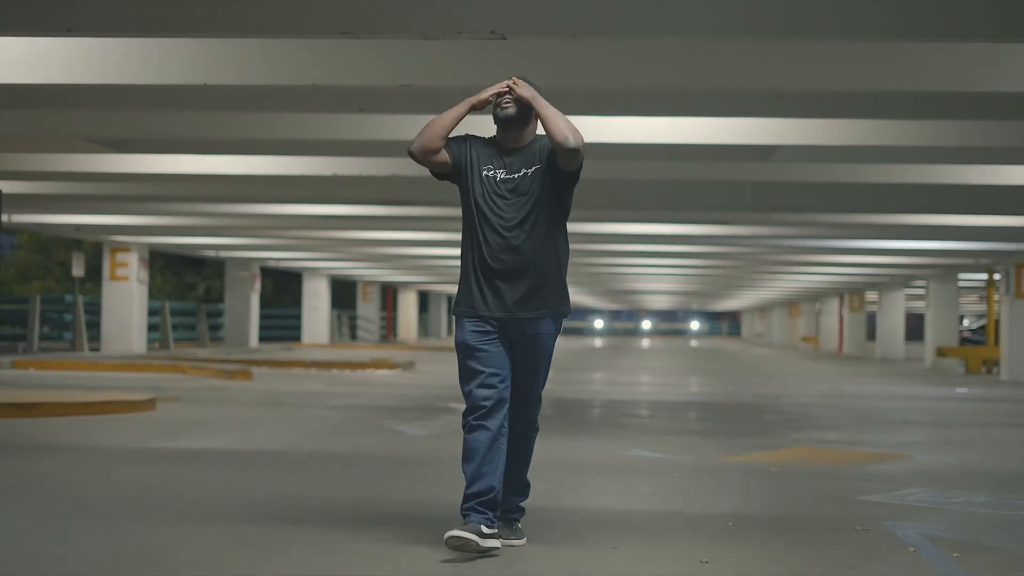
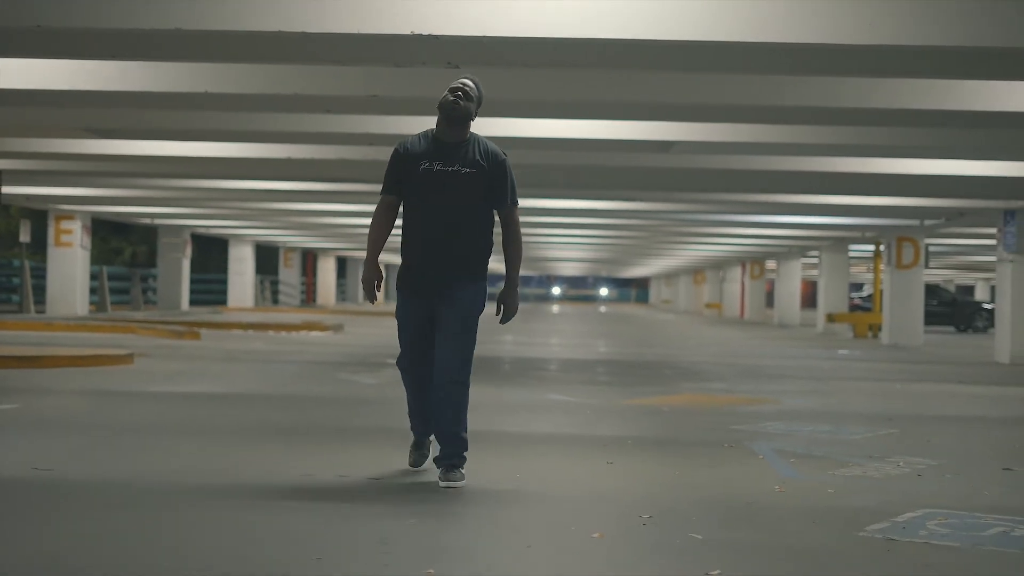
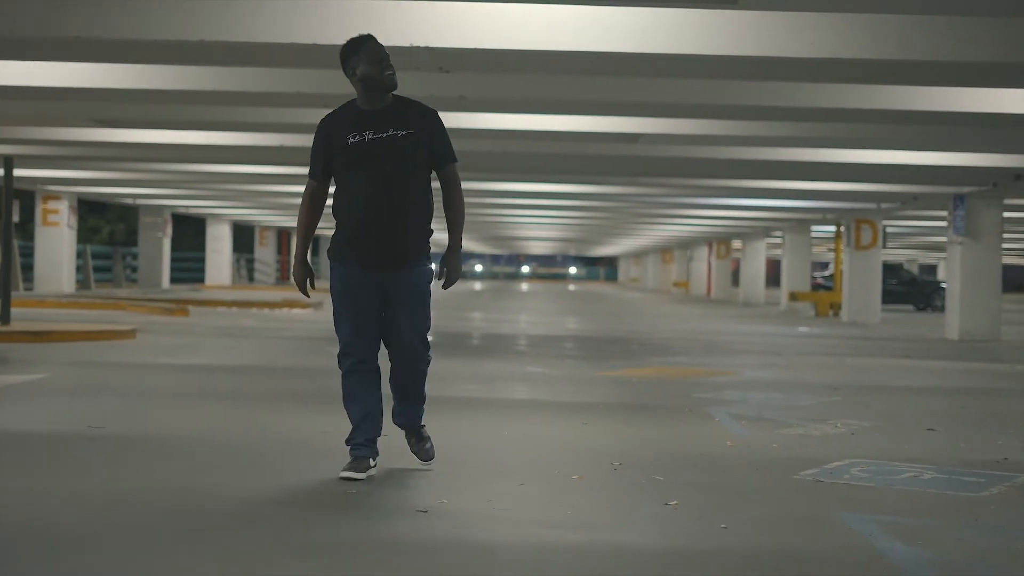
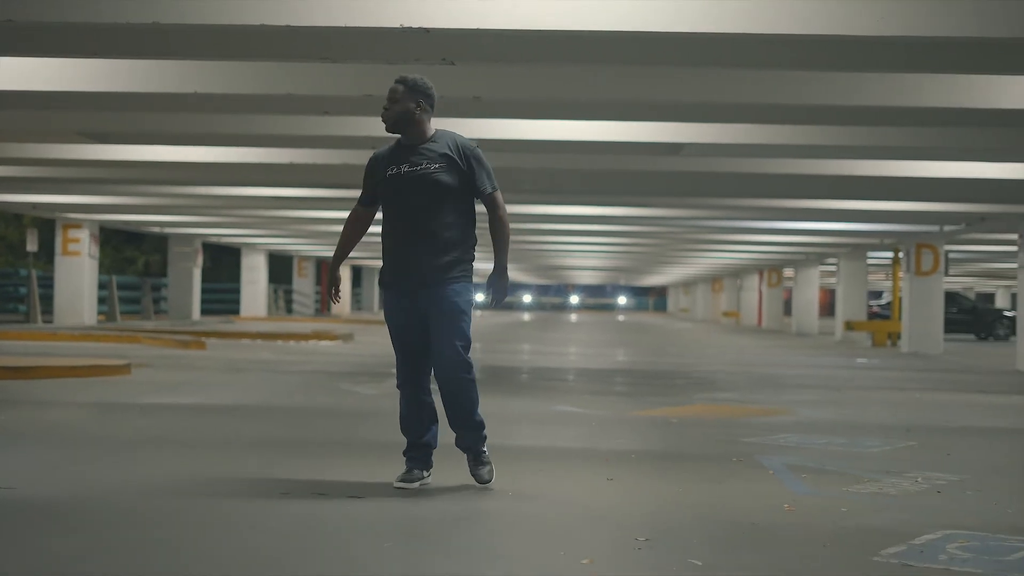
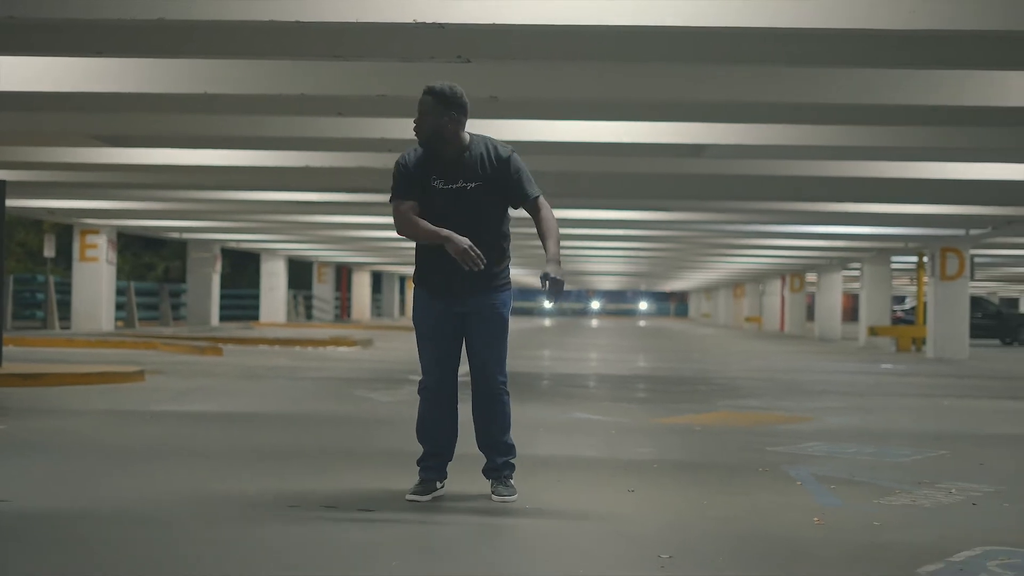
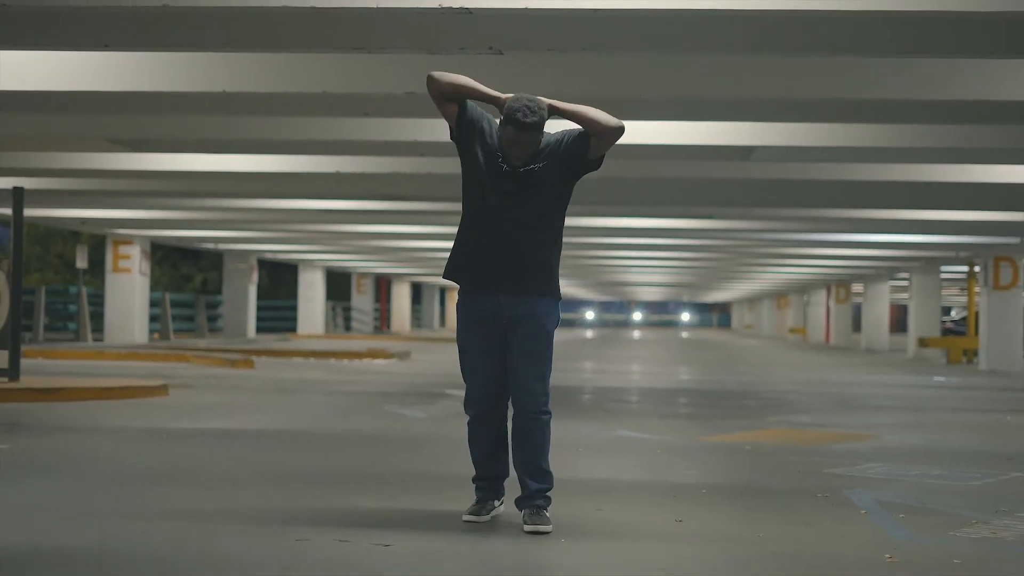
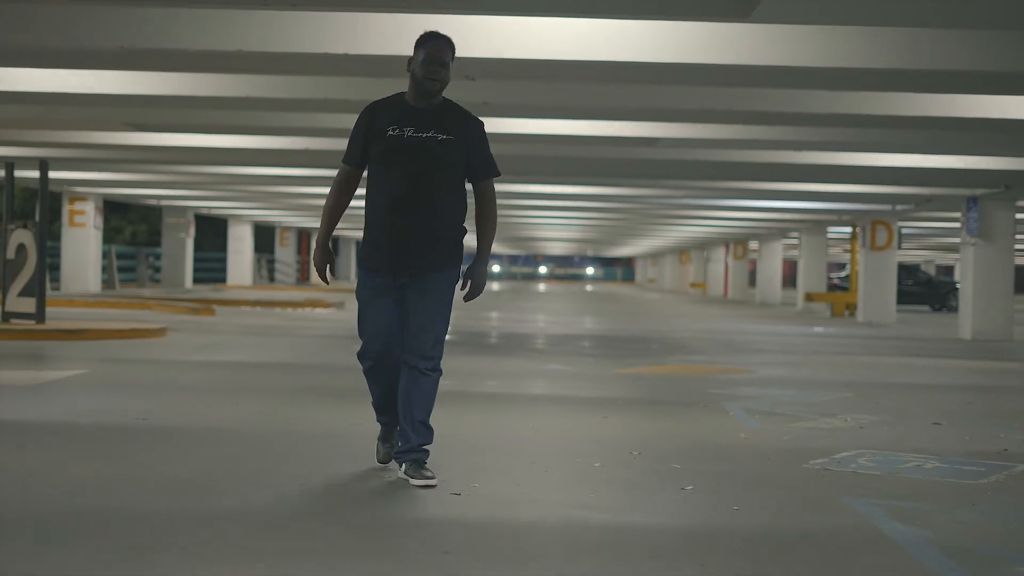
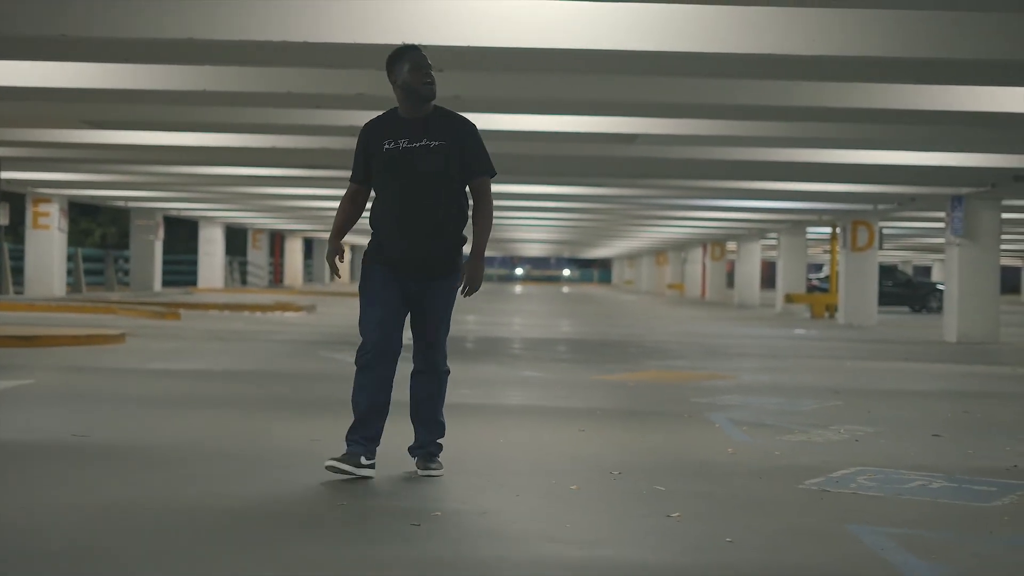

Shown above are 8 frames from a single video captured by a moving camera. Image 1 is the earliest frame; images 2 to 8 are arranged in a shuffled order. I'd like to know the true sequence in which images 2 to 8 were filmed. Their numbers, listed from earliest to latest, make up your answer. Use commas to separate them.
6, 5, 4, 2, 8, 3, 7
